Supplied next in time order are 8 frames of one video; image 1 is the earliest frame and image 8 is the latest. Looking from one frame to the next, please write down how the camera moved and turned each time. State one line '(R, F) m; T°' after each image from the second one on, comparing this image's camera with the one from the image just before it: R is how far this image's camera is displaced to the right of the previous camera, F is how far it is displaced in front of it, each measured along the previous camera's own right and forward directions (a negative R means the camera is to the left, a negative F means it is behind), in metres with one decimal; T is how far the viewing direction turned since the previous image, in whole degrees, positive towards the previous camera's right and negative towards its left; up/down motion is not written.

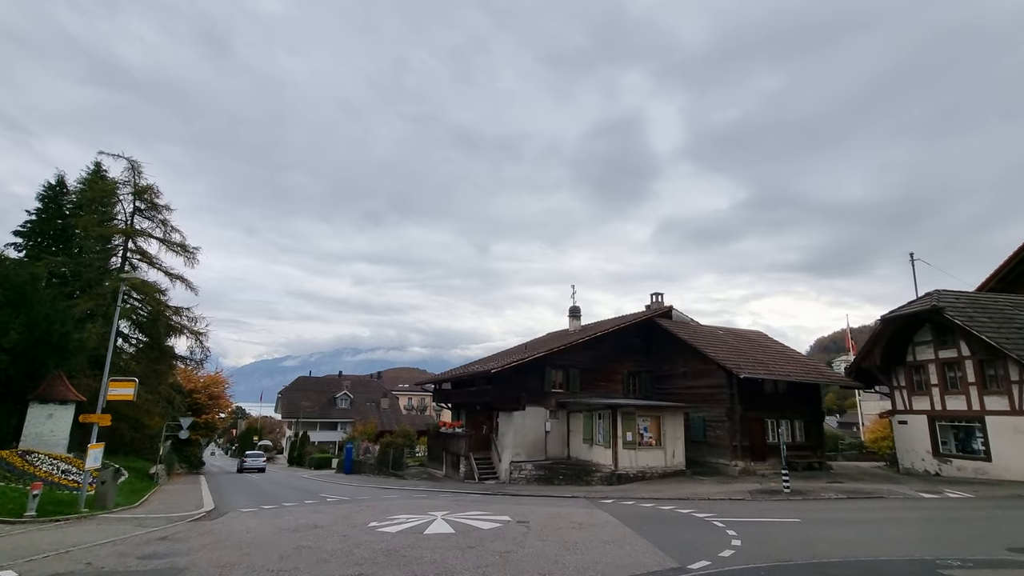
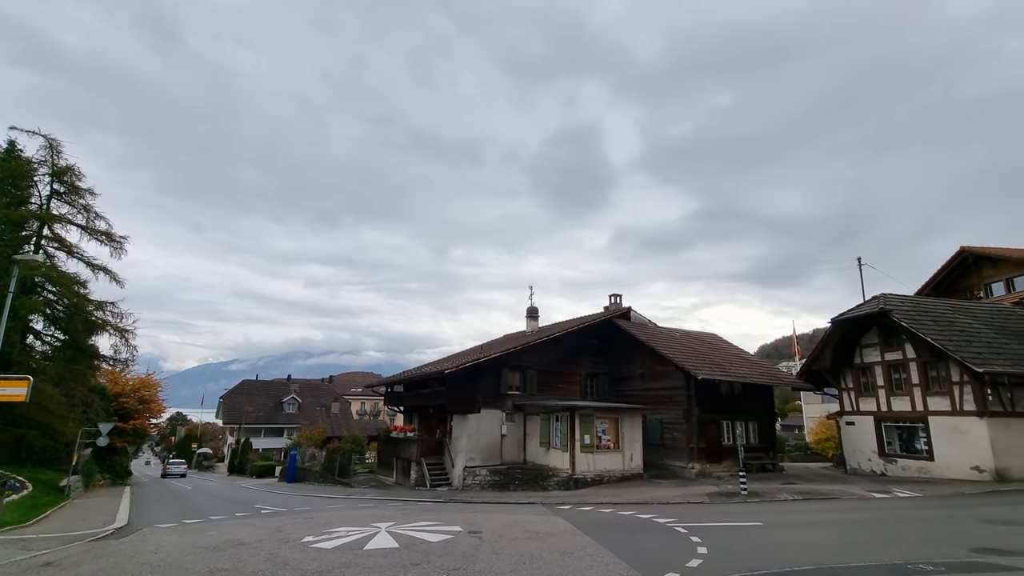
(+0.1, +0.9) m; +5°
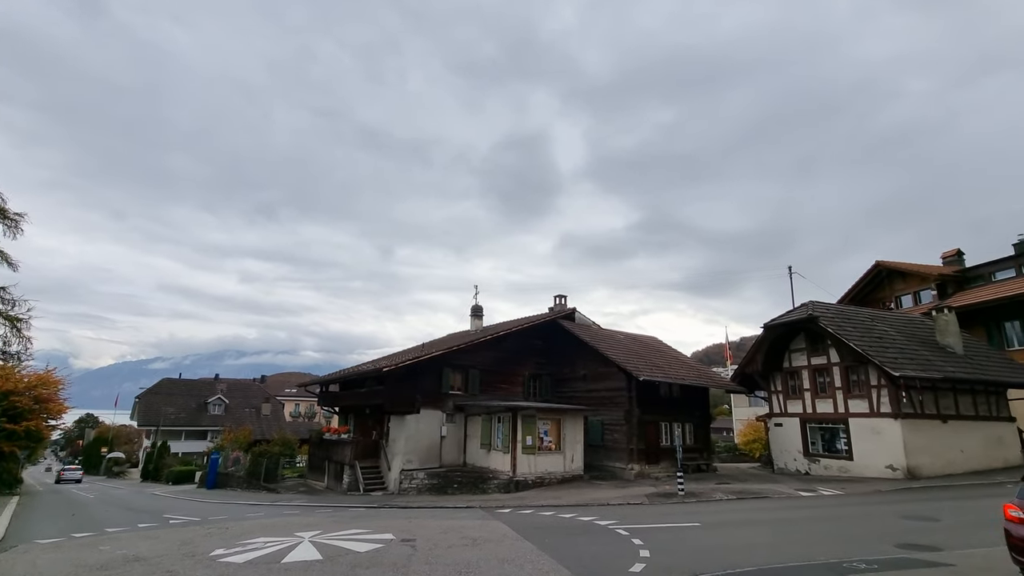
(0.0, +0.5) m; +6°
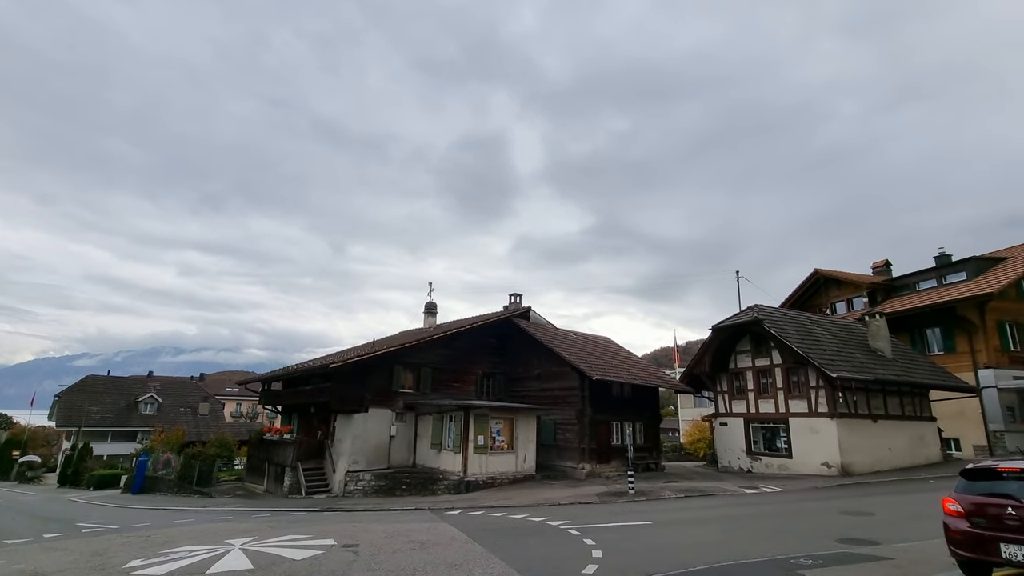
(0.0, +0.4) m; +5°
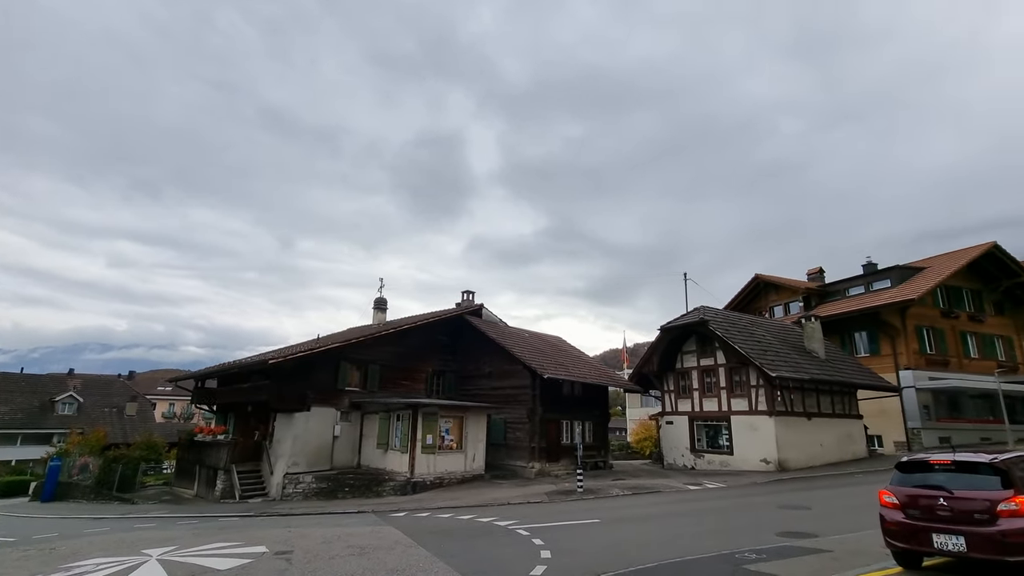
(0.0, +0.3) m; +5°
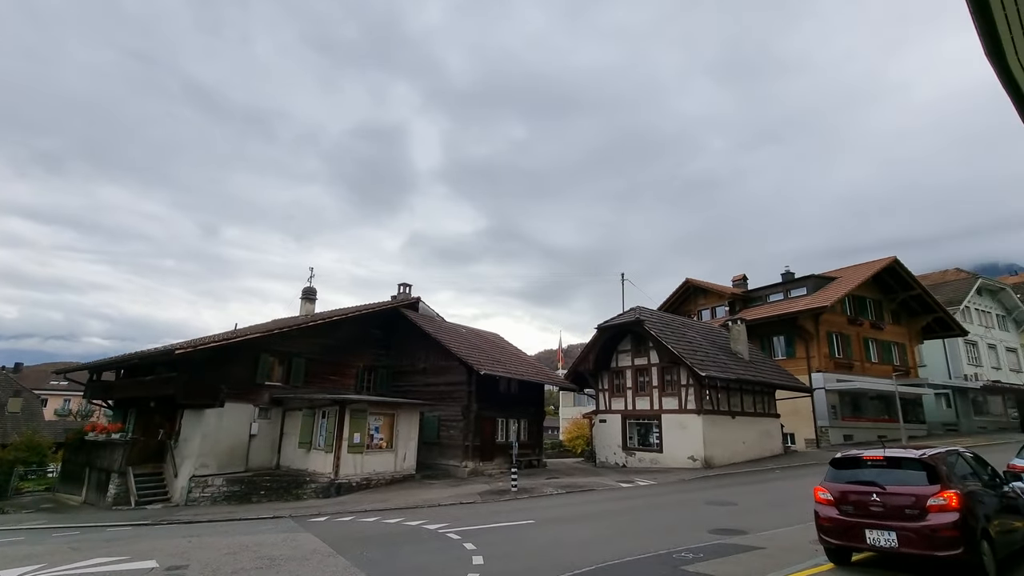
(0.0, +0.6) m; +7°
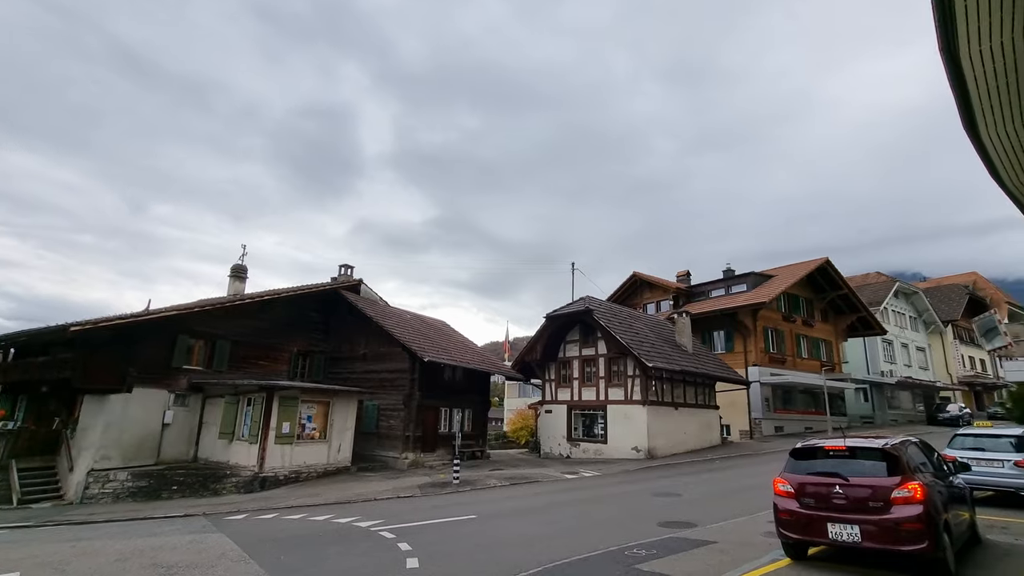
(0.0, +0.8) m; +6°
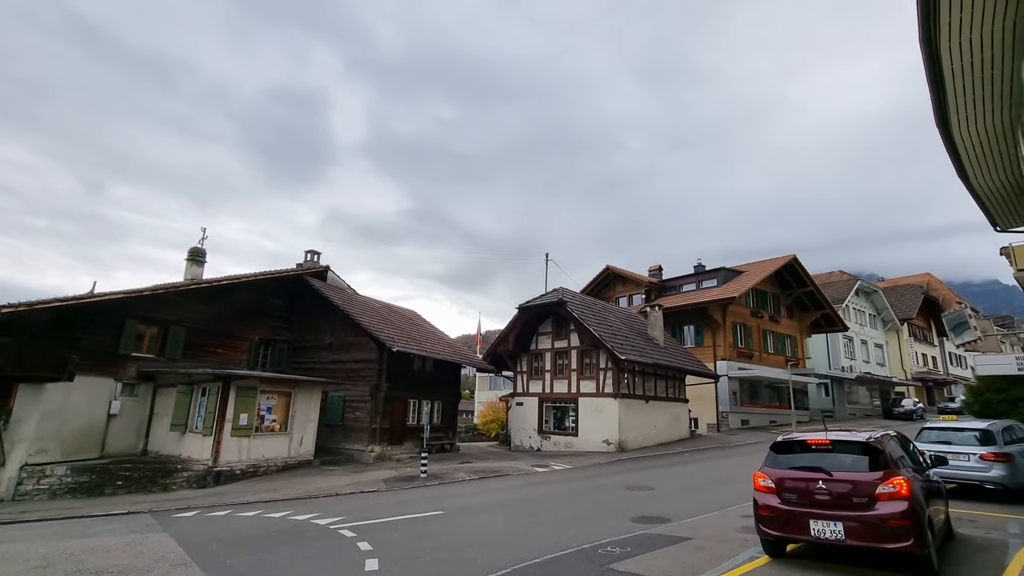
(0.0, +0.5) m; +3°
